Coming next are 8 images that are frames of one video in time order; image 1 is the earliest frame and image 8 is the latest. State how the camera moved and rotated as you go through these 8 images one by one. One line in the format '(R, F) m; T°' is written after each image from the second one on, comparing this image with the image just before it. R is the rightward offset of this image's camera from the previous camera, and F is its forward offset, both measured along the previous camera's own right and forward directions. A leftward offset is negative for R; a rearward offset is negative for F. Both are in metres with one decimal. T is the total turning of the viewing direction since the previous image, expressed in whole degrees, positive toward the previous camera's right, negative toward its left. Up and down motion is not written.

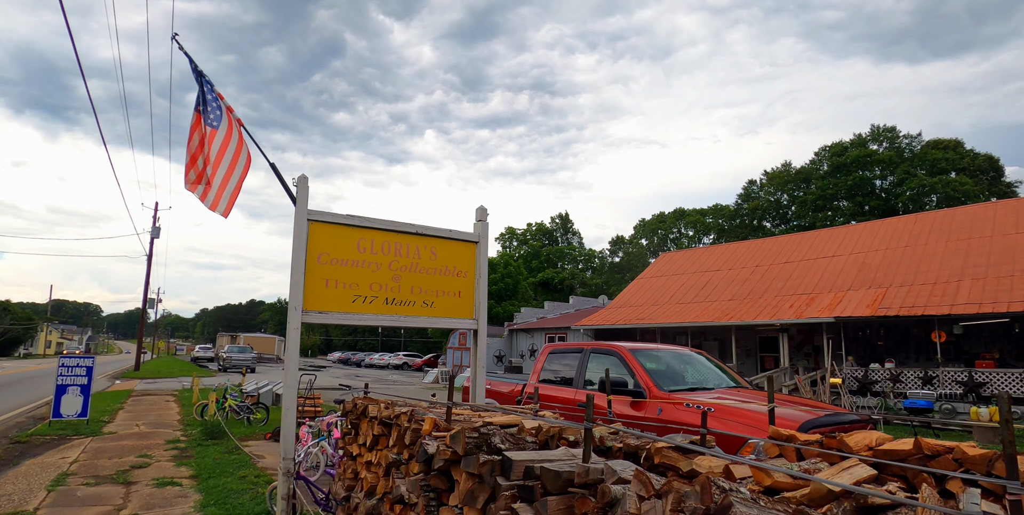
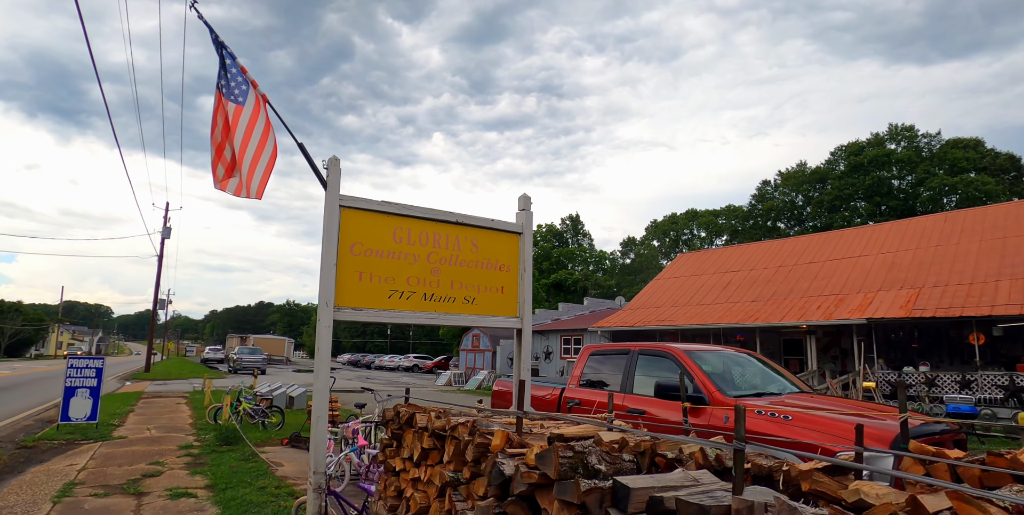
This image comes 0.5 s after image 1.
(-0.4, +0.6) m; -1°
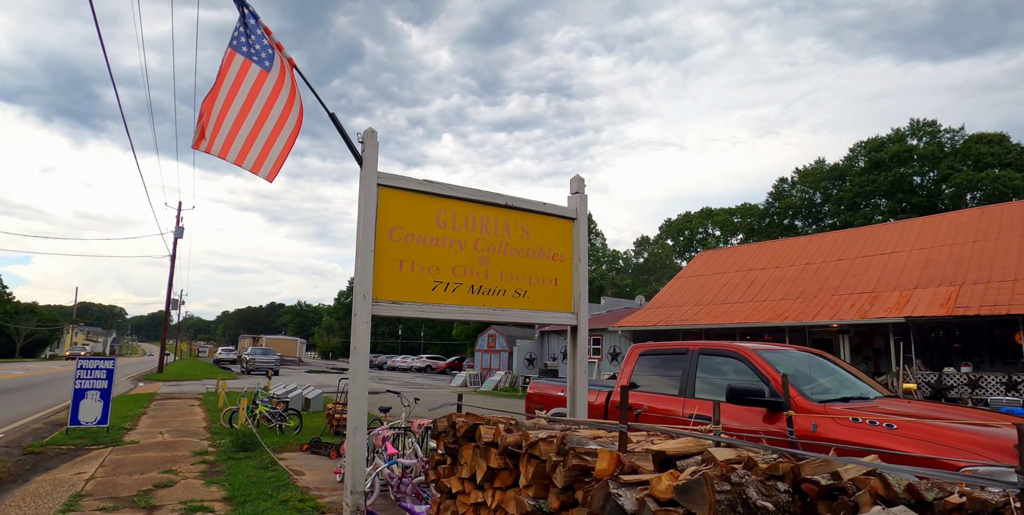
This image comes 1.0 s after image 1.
(-0.4, +0.6) m; -1°
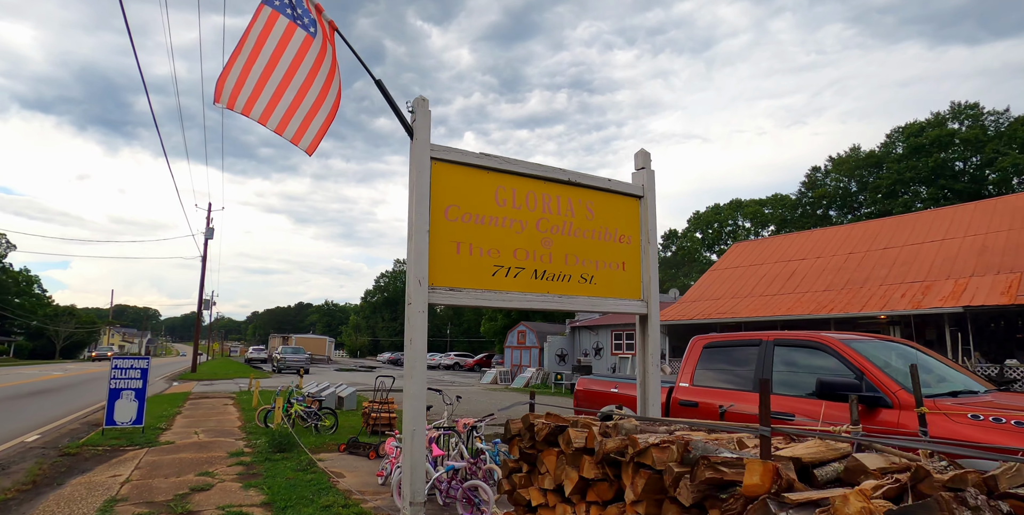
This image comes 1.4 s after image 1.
(-0.3, +0.5) m; -2°
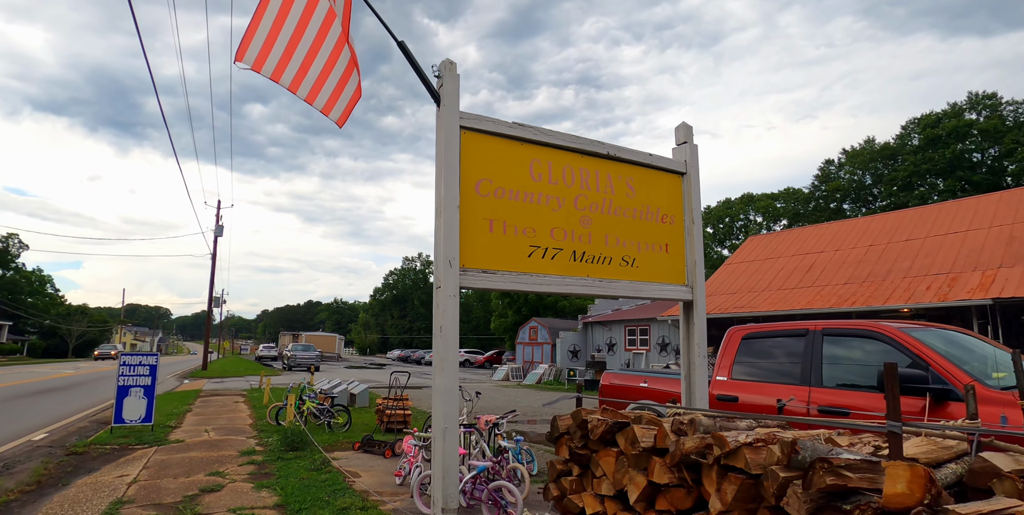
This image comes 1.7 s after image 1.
(-0.2, +0.4) m; -1°
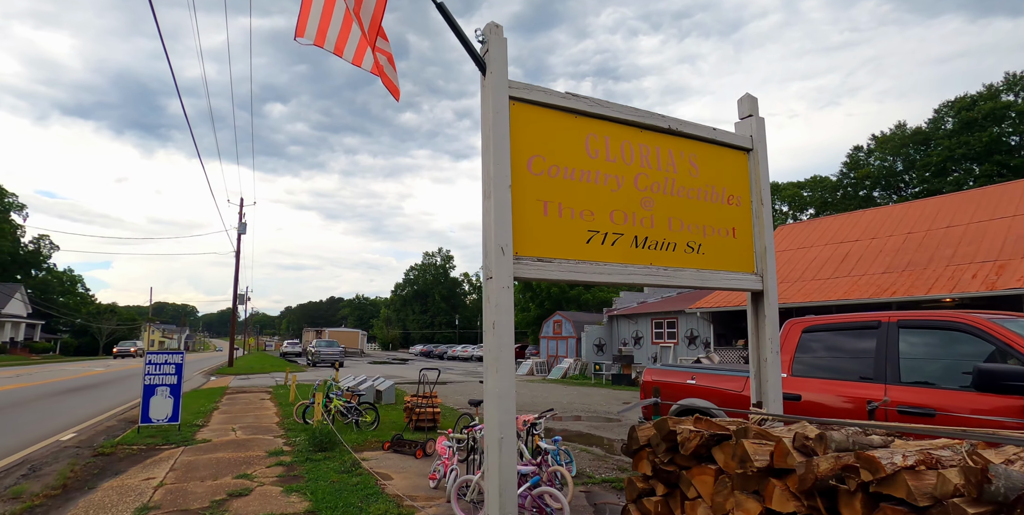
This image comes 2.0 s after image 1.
(-0.2, +0.4) m; -2°
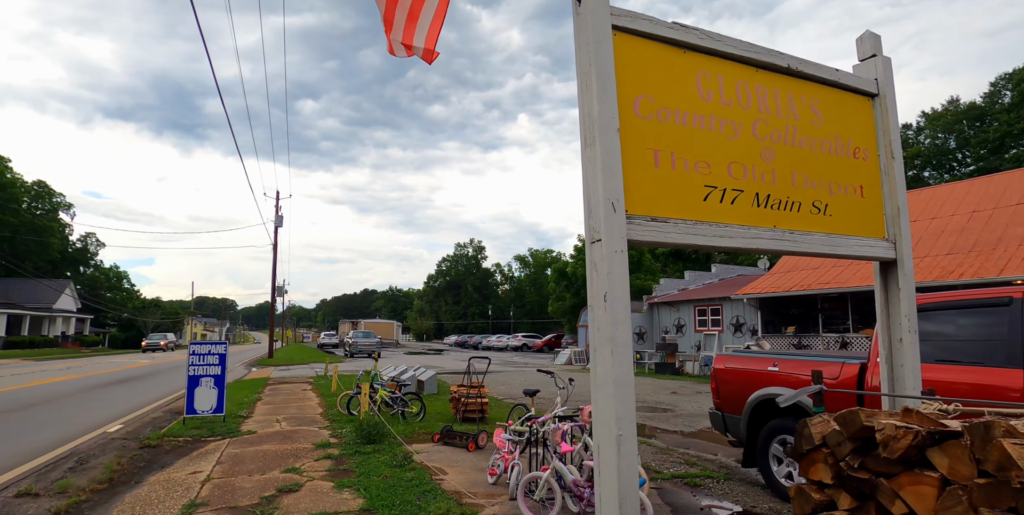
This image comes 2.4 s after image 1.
(-0.3, +0.5) m; -3°
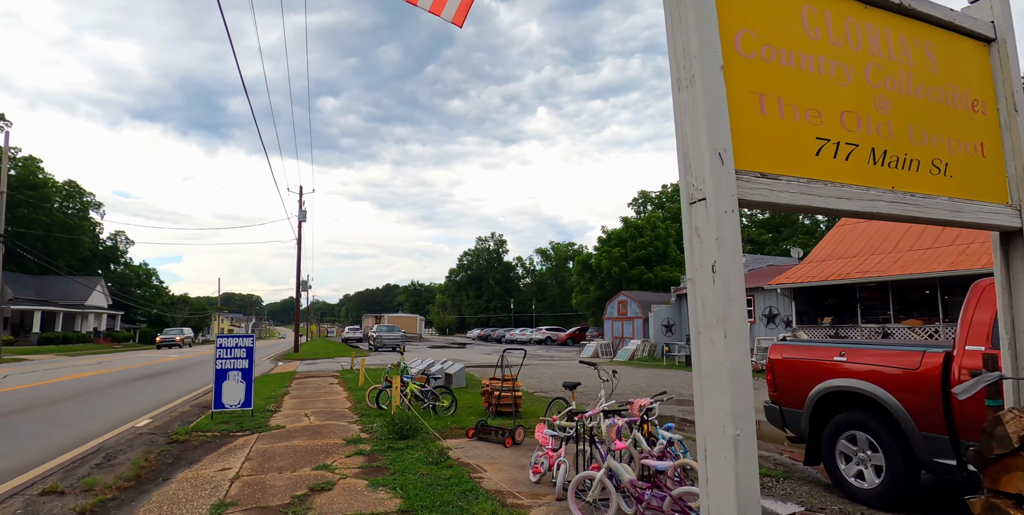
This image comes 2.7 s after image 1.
(-0.2, +0.4) m; -2°
